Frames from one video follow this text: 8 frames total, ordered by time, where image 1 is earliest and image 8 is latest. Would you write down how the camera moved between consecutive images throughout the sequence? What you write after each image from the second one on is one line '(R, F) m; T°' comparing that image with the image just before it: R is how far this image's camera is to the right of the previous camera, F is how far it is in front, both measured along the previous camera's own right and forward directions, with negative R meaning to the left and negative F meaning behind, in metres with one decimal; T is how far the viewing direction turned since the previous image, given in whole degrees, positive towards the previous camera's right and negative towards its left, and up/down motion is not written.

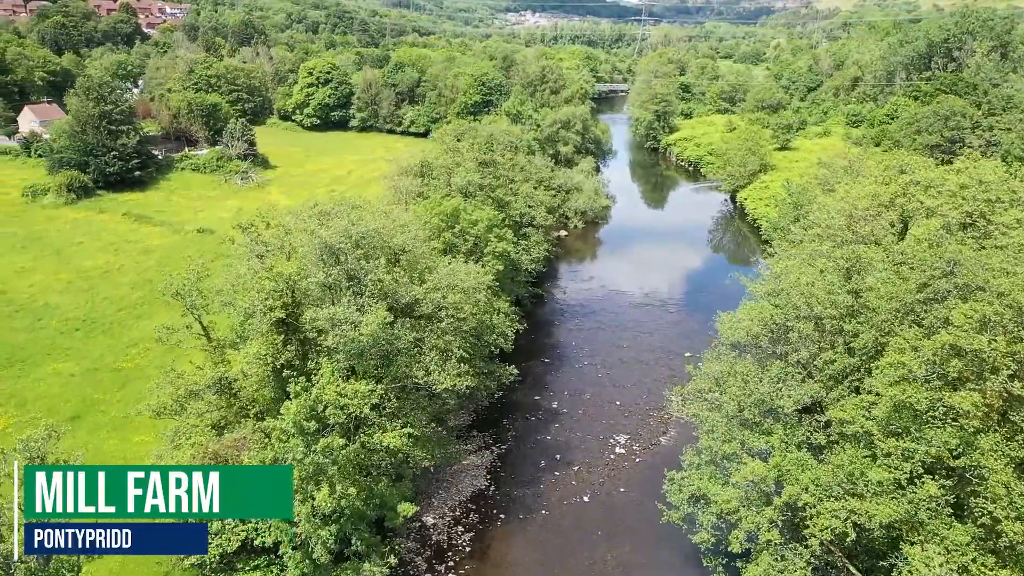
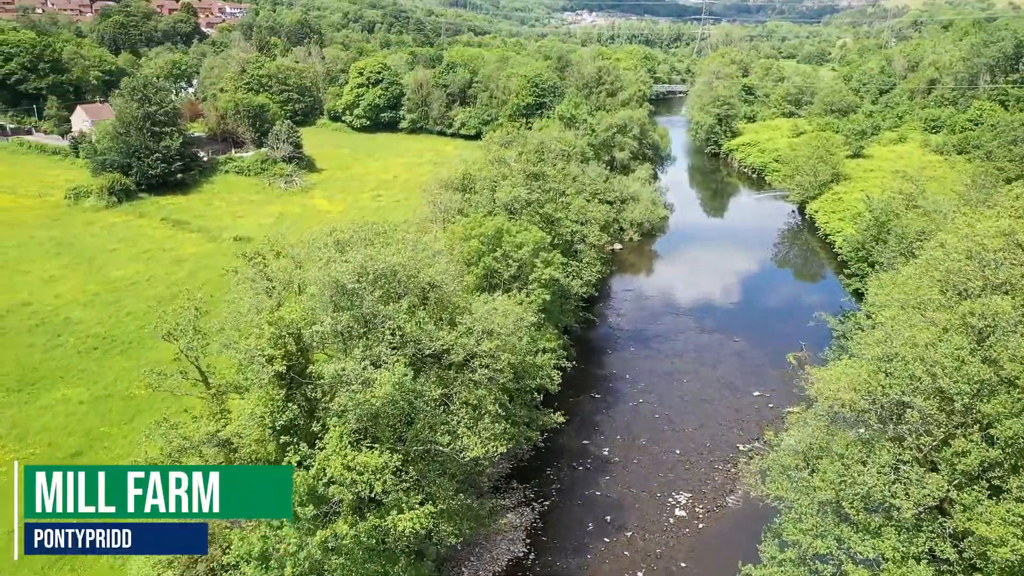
(+0.1, +3.5) m; -4°
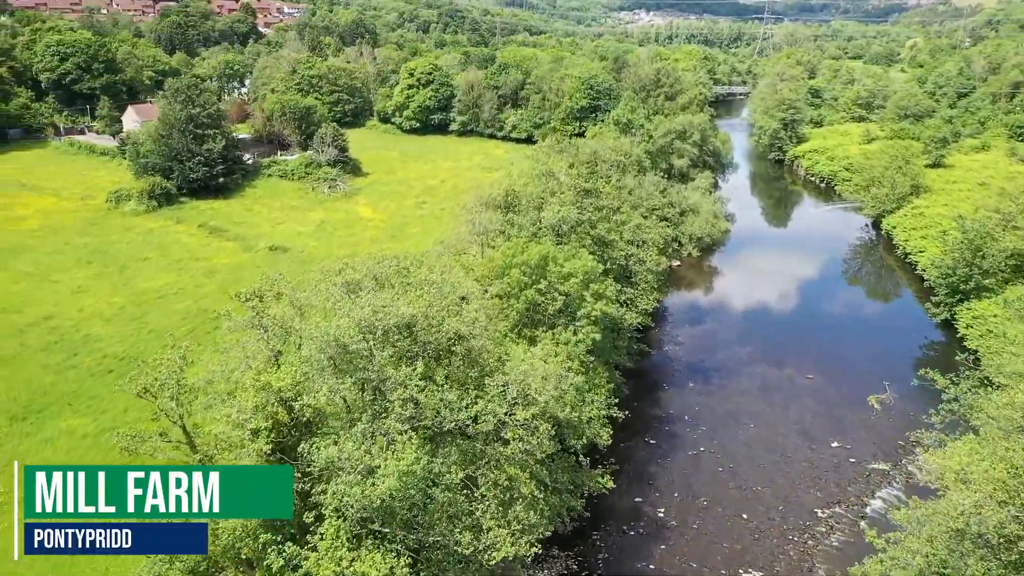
(+0.2, +3.4) m; -4°
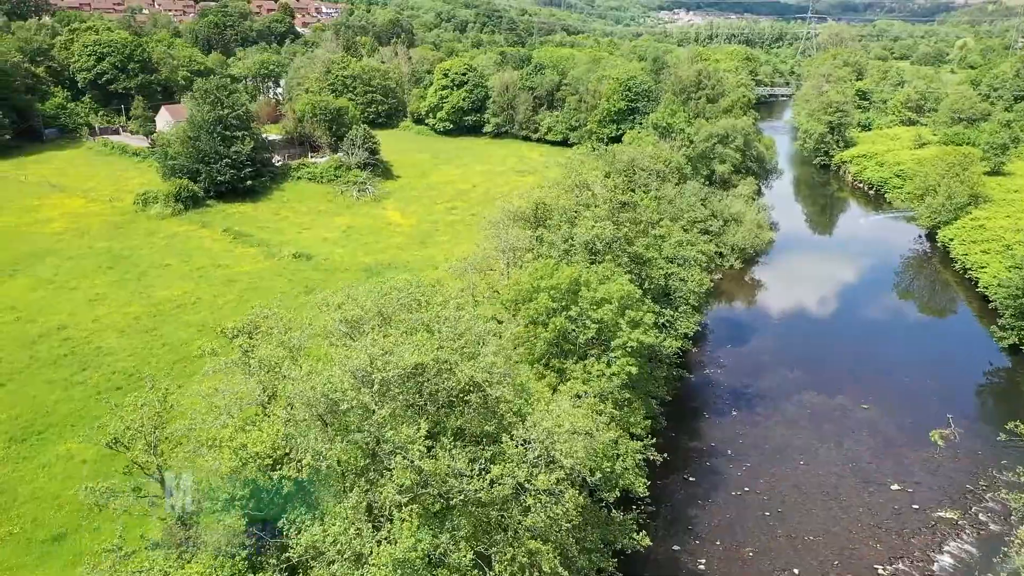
(+0.2, +2.2) m; -2°
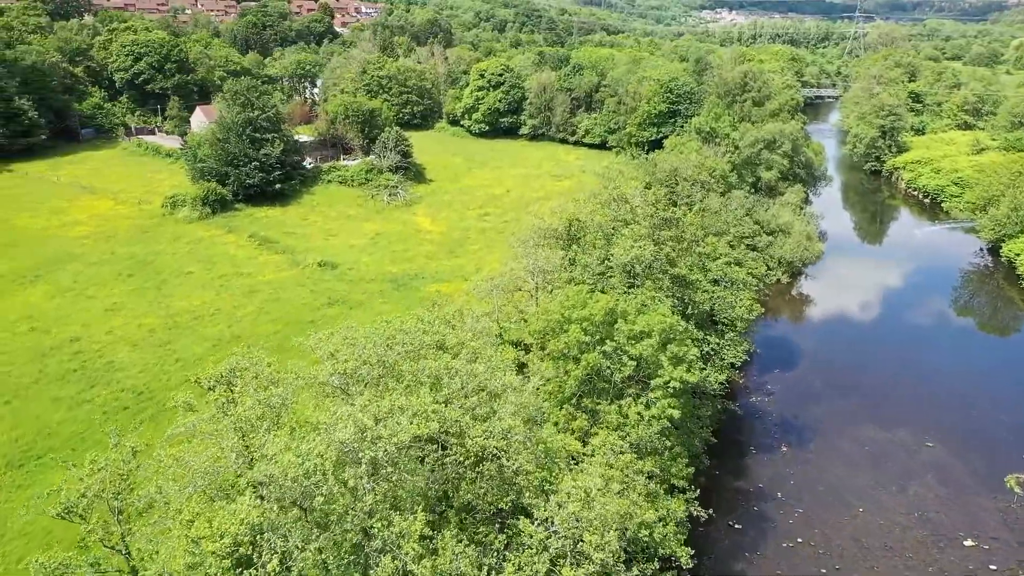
(+0.2, +2.3) m; -3°
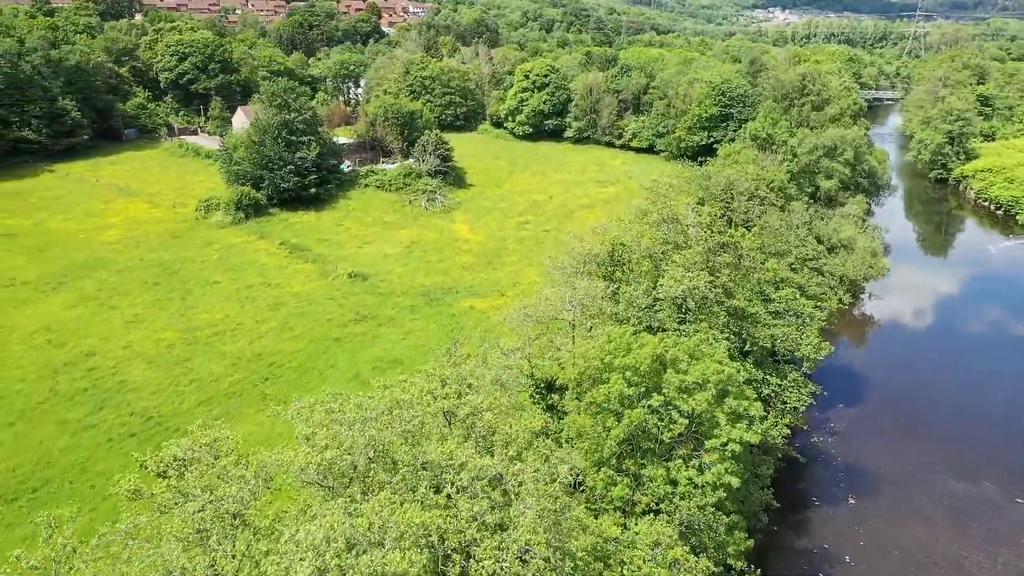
(+0.2, +2.7) m; -3°
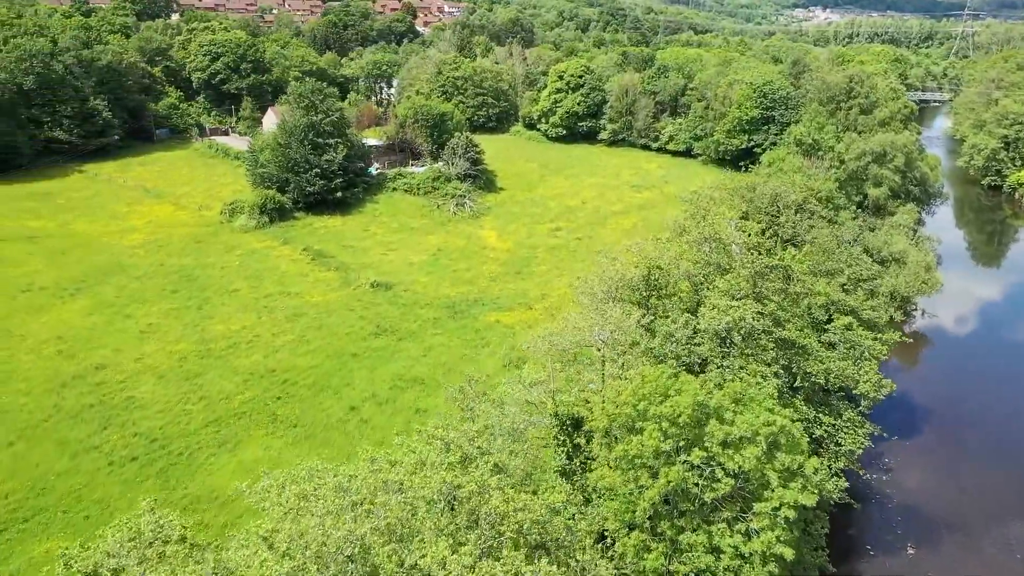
(+0.2, +2.0) m; -2°
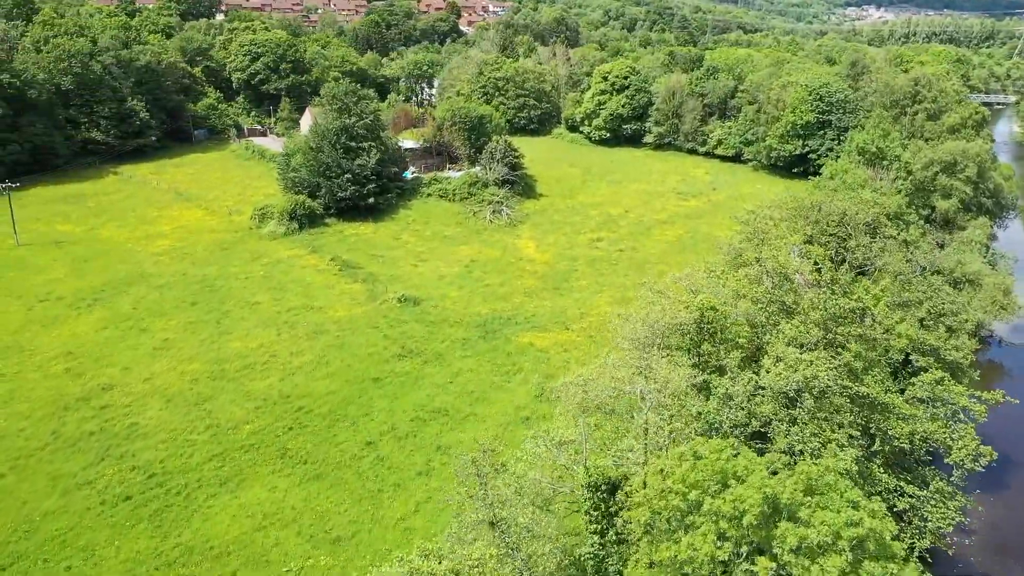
(+0.3, +2.8) m; -3°
